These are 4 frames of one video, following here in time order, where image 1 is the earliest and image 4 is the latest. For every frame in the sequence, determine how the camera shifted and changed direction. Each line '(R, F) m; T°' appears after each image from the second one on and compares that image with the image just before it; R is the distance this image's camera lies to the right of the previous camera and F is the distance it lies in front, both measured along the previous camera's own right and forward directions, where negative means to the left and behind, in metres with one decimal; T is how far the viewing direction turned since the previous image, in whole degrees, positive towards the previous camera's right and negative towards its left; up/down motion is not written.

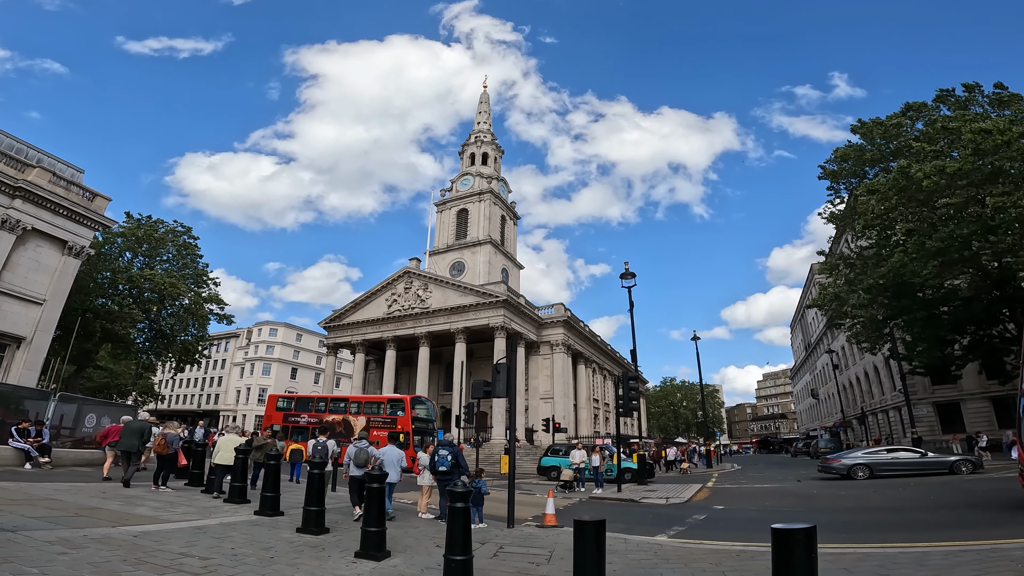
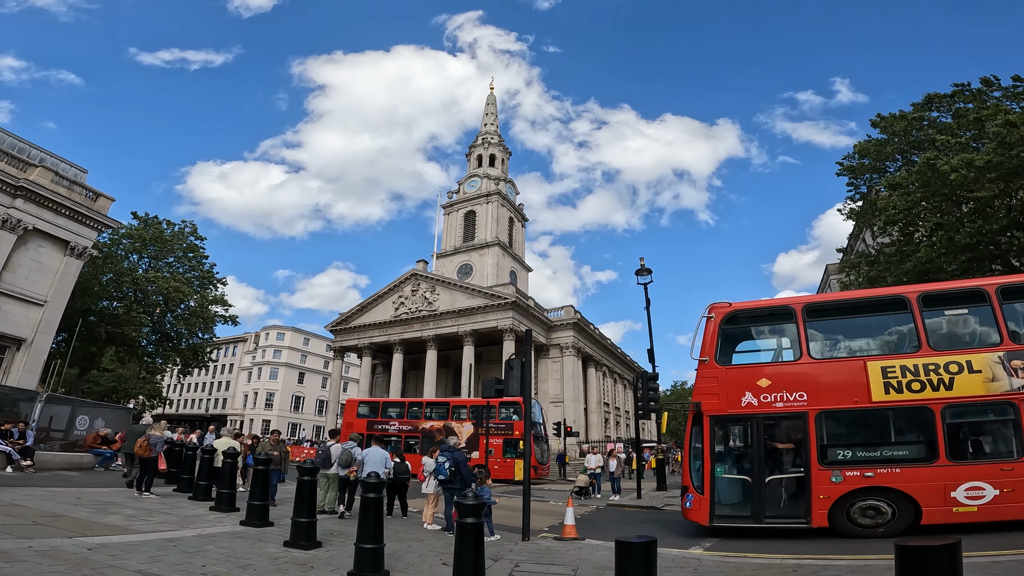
(-0.1, +0.9) m; -1°
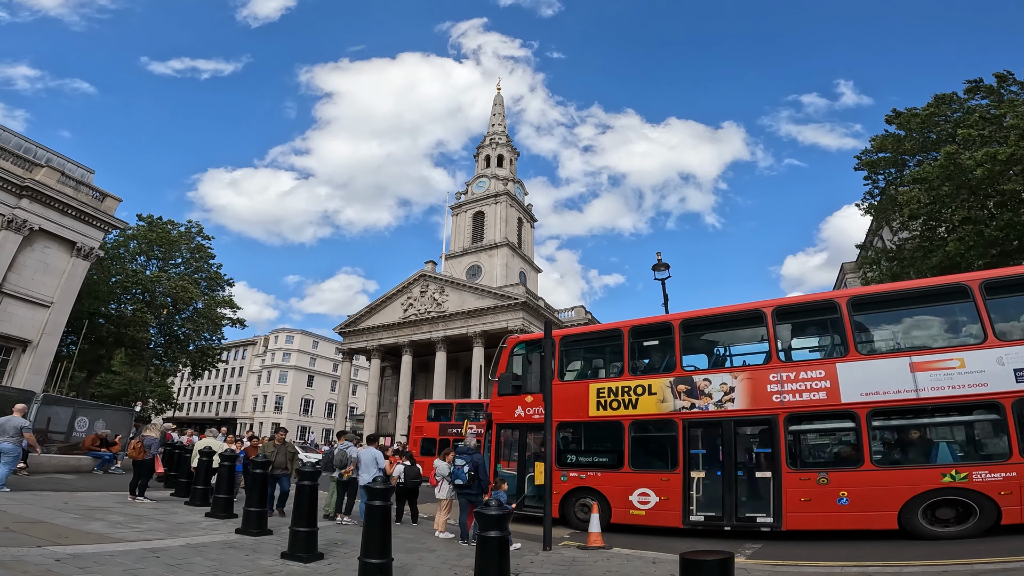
(-0.2, +0.7) m; -1°
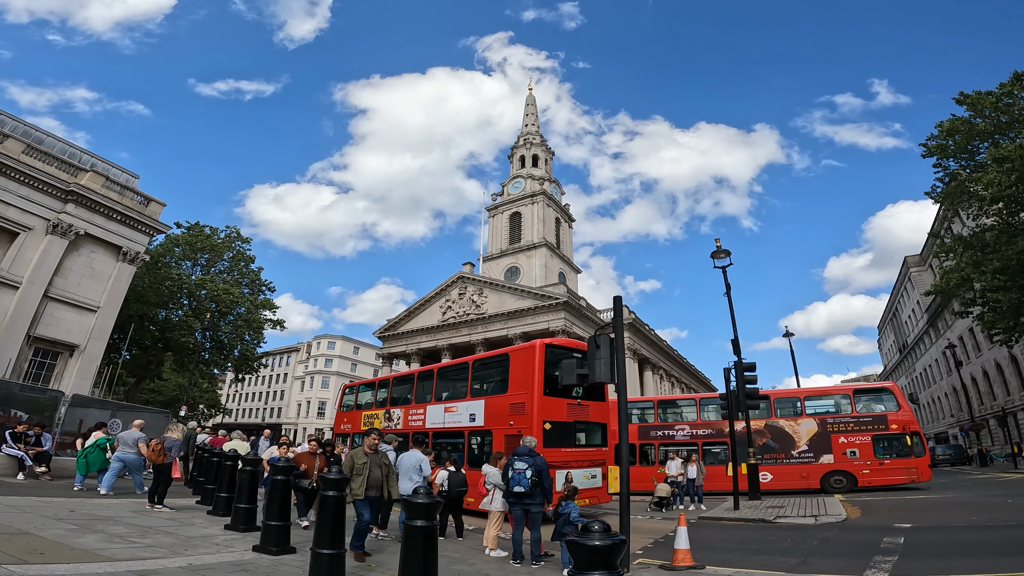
(-0.3, +1.4) m; -4°
